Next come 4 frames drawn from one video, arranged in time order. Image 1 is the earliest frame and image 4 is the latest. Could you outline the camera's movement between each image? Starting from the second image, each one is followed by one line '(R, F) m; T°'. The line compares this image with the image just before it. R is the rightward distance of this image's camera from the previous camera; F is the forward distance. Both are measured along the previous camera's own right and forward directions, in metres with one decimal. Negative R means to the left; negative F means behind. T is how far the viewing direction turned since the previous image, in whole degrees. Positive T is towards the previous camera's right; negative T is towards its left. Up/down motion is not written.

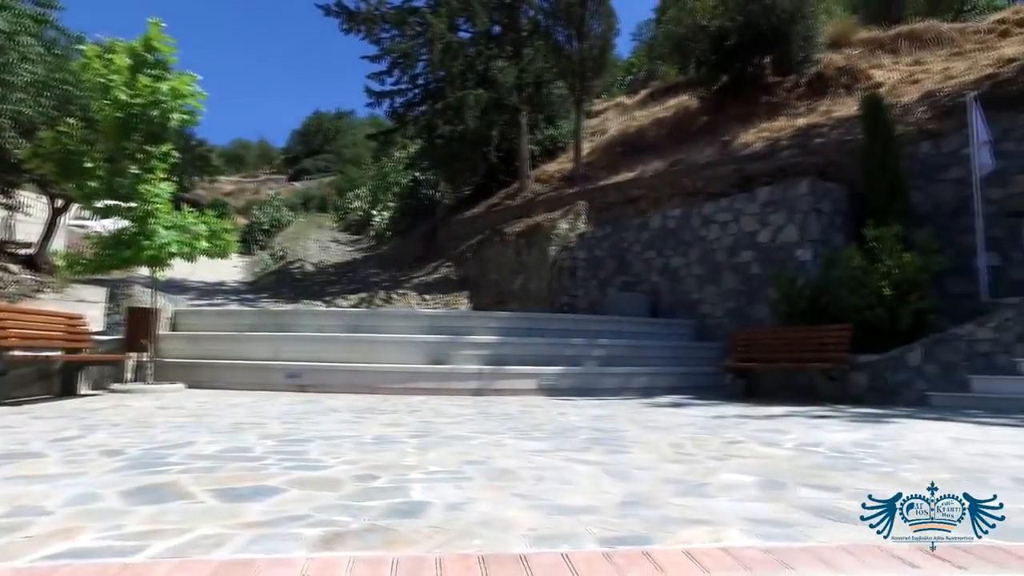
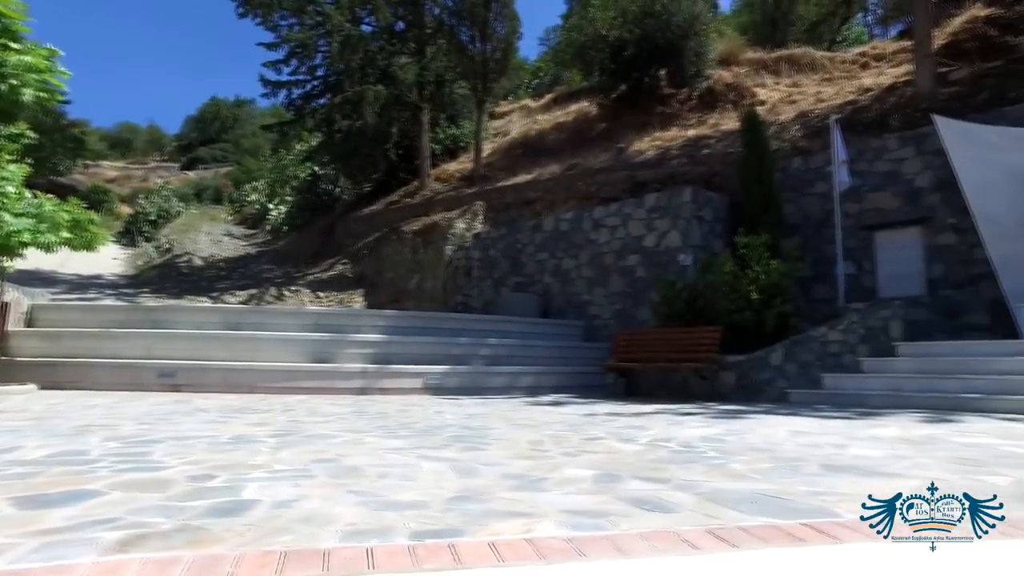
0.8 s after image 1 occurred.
(+0.3, 0.0) m; +7°
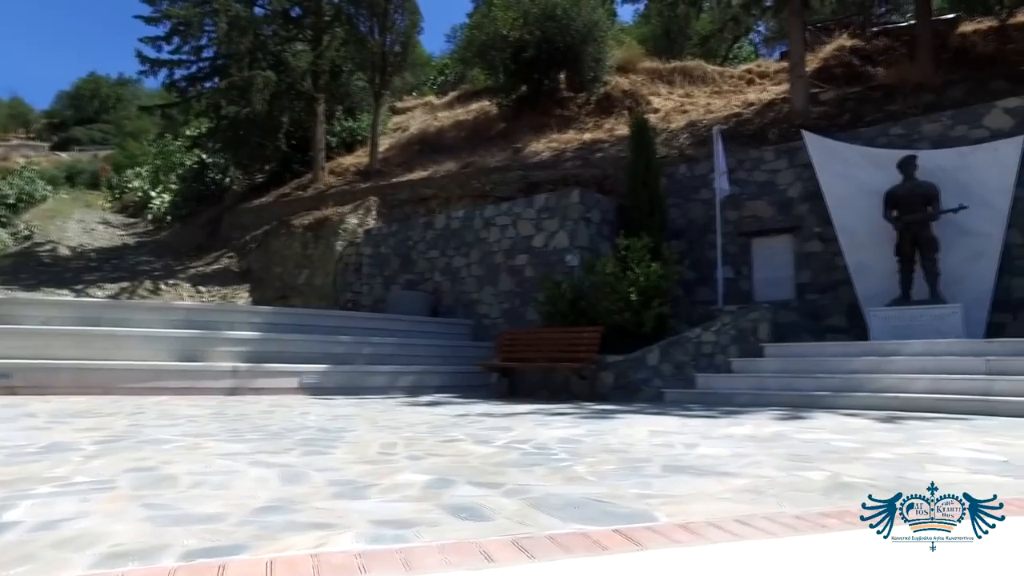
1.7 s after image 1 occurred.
(+0.3, +0.1) m; +8°
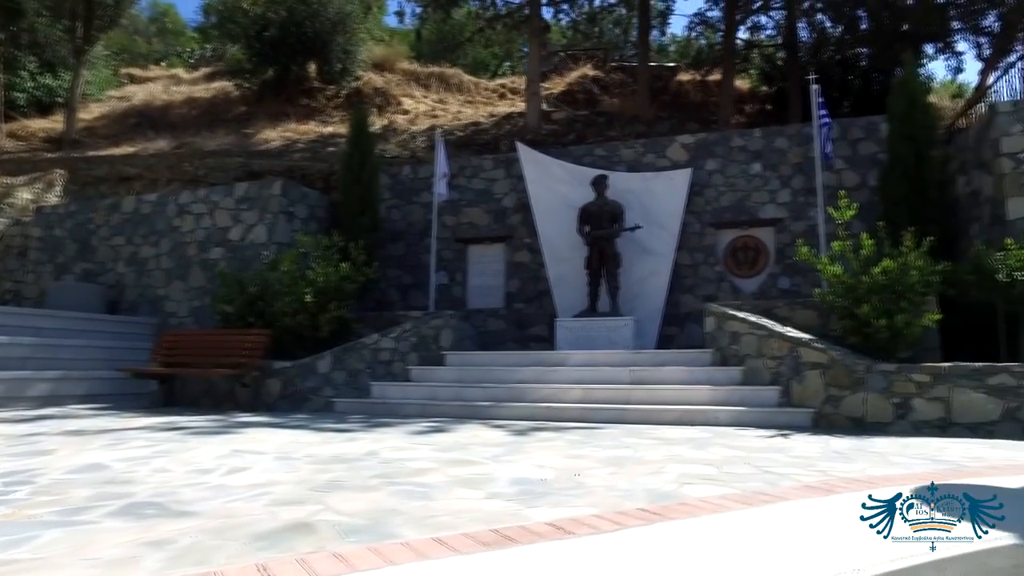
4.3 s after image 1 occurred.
(+1.3, +0.4) m; +18°
